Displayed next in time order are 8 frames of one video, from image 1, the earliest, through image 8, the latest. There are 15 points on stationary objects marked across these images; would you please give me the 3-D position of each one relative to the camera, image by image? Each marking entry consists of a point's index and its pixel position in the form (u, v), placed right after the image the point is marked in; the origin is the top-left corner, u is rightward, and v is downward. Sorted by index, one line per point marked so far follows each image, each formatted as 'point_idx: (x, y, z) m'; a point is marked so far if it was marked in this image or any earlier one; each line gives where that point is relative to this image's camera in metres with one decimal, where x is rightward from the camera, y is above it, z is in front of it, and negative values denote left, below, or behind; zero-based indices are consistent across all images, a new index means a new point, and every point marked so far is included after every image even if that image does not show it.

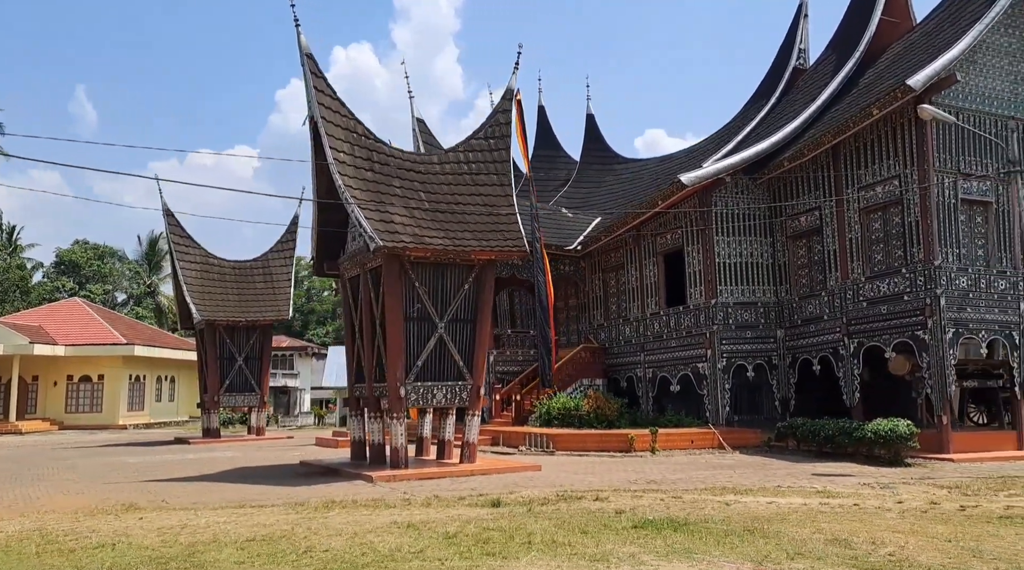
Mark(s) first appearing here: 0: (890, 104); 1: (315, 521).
0: (+6.0, +2.8, +16.6) m
1: (-1.6, -2.0, +8.9) m
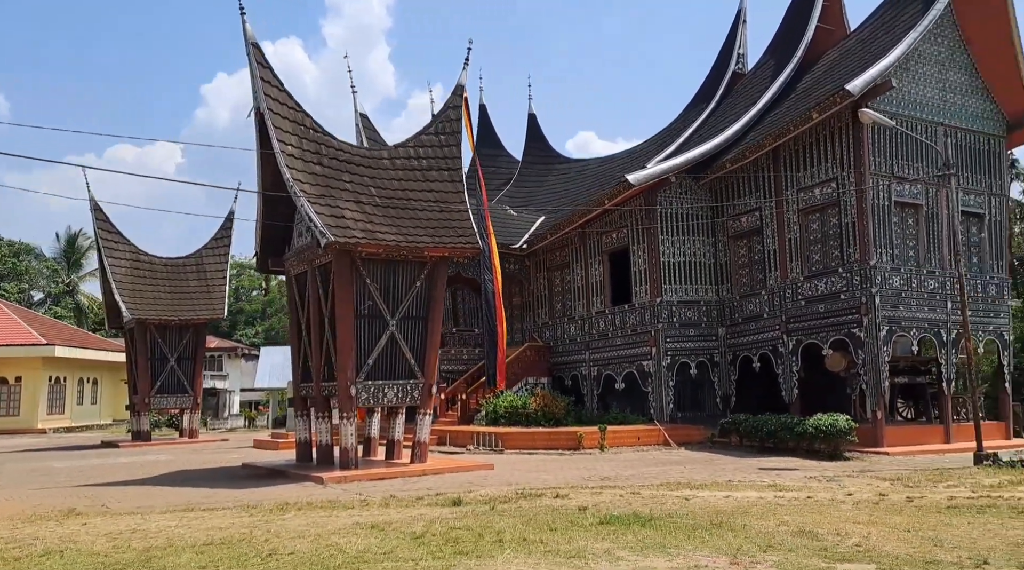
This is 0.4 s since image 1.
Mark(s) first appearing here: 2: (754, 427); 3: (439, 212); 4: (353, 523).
0: (+5.1, +2.8, +17.0) m
1: (-1.9, -2.0, +8.8) m
2: (+3.8, -2.2, +16.5) m
3: (-1.0, +1.0, +14.3) m
4: (-1.3, -1.9, +8.6) m
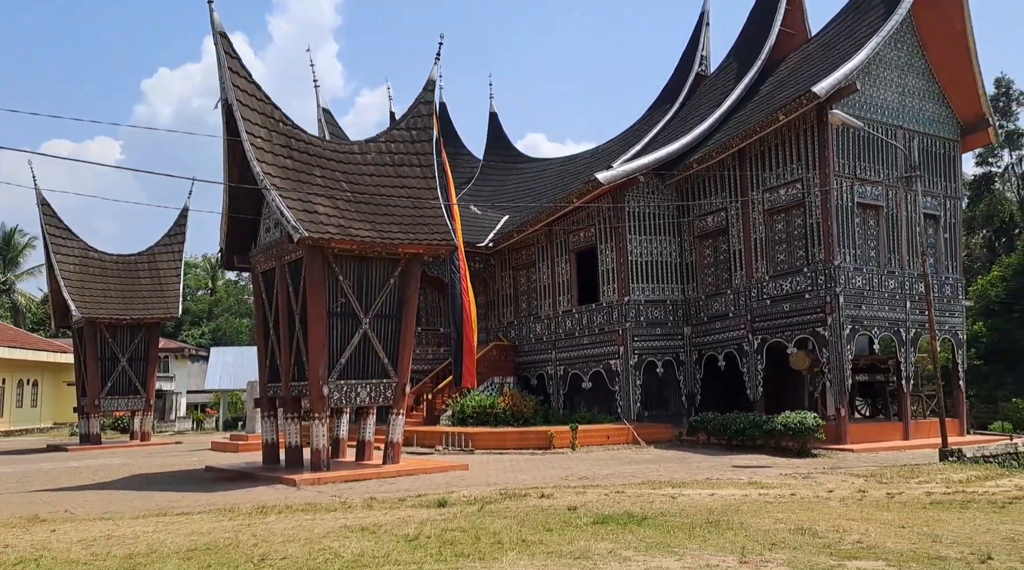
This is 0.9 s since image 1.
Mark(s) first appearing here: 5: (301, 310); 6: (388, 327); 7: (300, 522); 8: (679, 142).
0: (+4.6, +2.8, +17.1) m
1: (-2.0, -1.9, +8.5) m
2: (+3.4, -2.2, +16.5) m
3: (-1.4, +1.0, +14.1) m
4: (-1.3, -1.9, +8.4) m
5: (-2.7, -0.3, +13.3) m
6: (-1.6, -0.5, +13.6) m
7: (-1.7, -1.9, +8.4) m
8: (+3.1, +2.6, +19.5) m
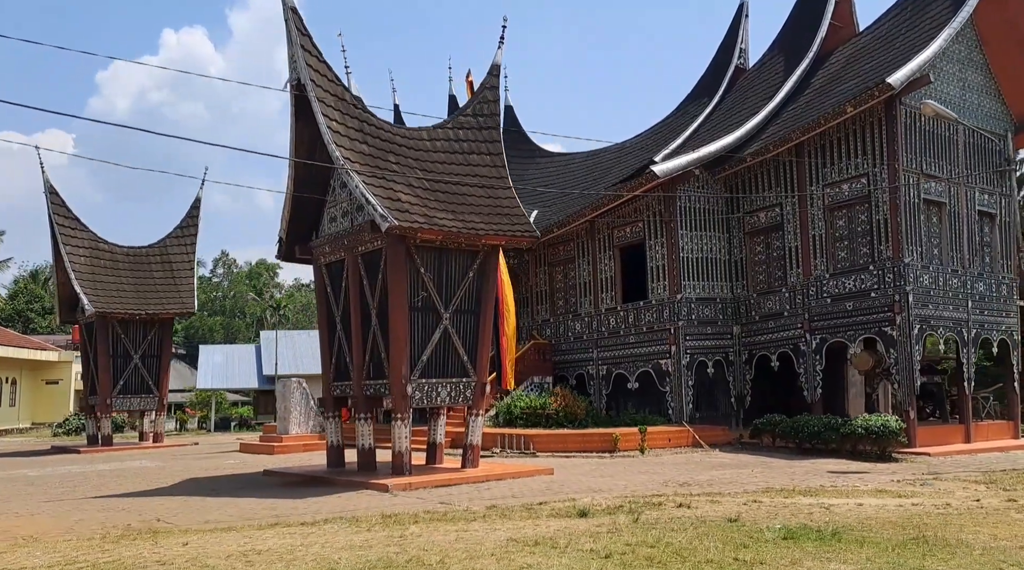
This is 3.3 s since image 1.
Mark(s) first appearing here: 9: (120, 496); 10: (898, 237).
0: (+5.5, +2.9, +16.5) m
1: (-0.7, -1.8, +7.7) m
2: (+4.3, -2.2, +15.9) m
3: (-0.3, +1.1, +13.3) m
4: (-0.1, -1.8, +7.6) m
5: (-1.6, -0.2, +12.4) m
6: (-0.5, -0.5, +12.8) m
7: (-0.4, -1.8, +7.6) m
8: (+4.0, +2.6, +18.9) m
9: (-4.4, -2.4, +11.8) m
10: (+6.1, +0.7, +16.6) m
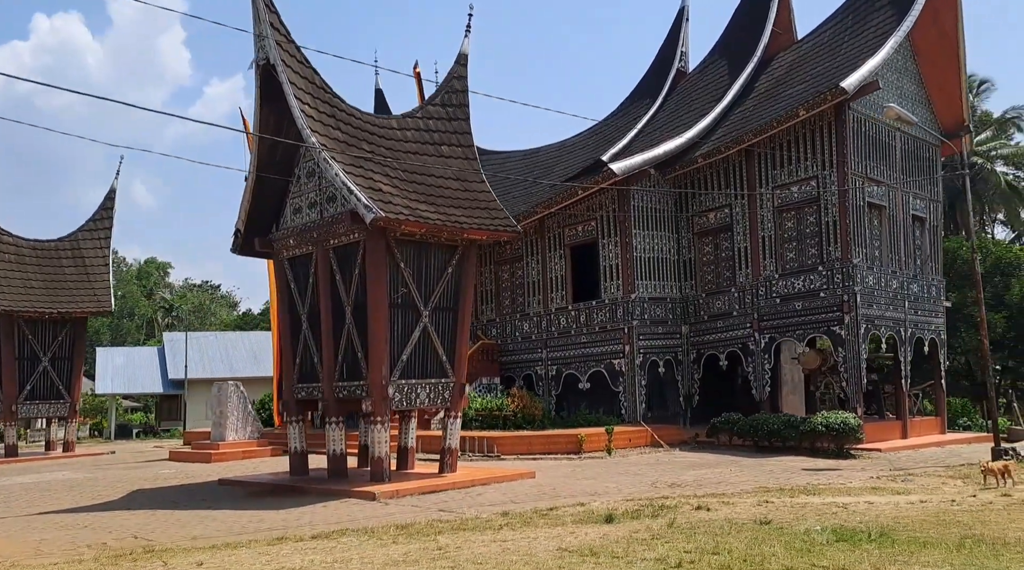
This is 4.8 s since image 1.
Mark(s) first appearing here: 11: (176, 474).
0: (+4.9, +2.9, +16.7) m
1: (-0.4, -1.8, +7.2) m
2: (+3.7, -2.1, +15.9) m
3: (-0.6, +1.1, +12.9) m
4: (+0.3, -1.8, +7.1) m
5: (-1.8, -0.2, +11.8) m
6: (-0.8, -0.4, +12.3) m
7: (-0.1, -1.8, +7.2) m
8: (+3.0, +2.6, +18.8) m
9: (-4.5, -2.3, +10.9) m
10: (+5.4, +0.7, +16.8) m
11: (-4.8, -2.7, +15.0) m
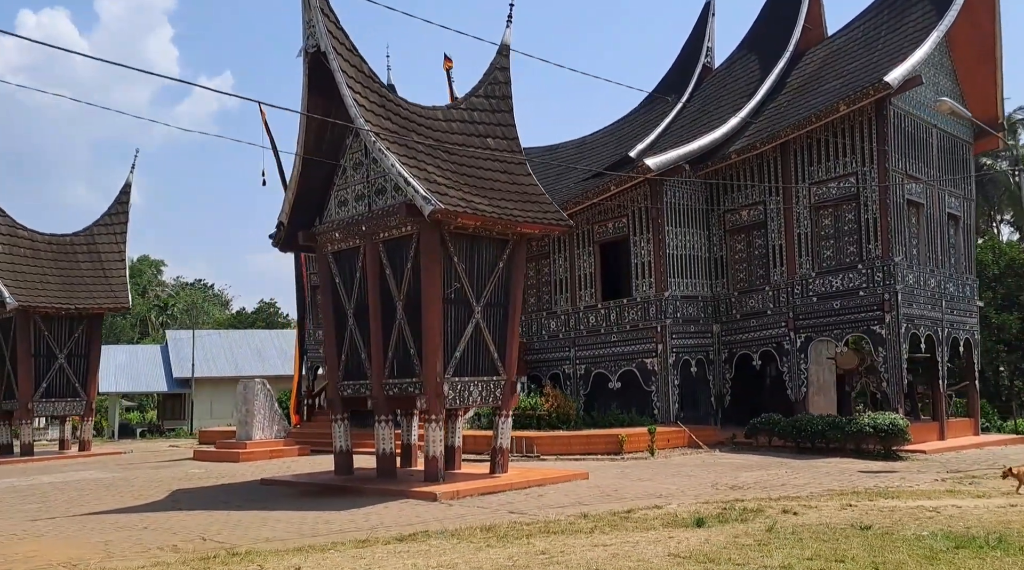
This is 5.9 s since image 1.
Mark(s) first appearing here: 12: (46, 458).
0: (+5.4, +2.9, +16.4) m
1: (+0.2, -1.7, +6.9) m
2: (+4.2, -2.1, +15.6) m
3: (0.0, +1.2, +12.5) m
4: (+0.9, -1.7, +6.8) m
5: (-1.2, -0.1, +11.5) m
6: (-0.2, -0.4, +12.0) m
7: (+0.6, -1.7, +6.8) m
8: (+3.6, +2.7, +18.5) m
9: (-3.9, -2.2, +10.5) m
10: (+5.9, +0.8, +16.5) m
11: (-4.2, -2.6, +14.6) m
12: (-8.7, -3.2, +19.7) m
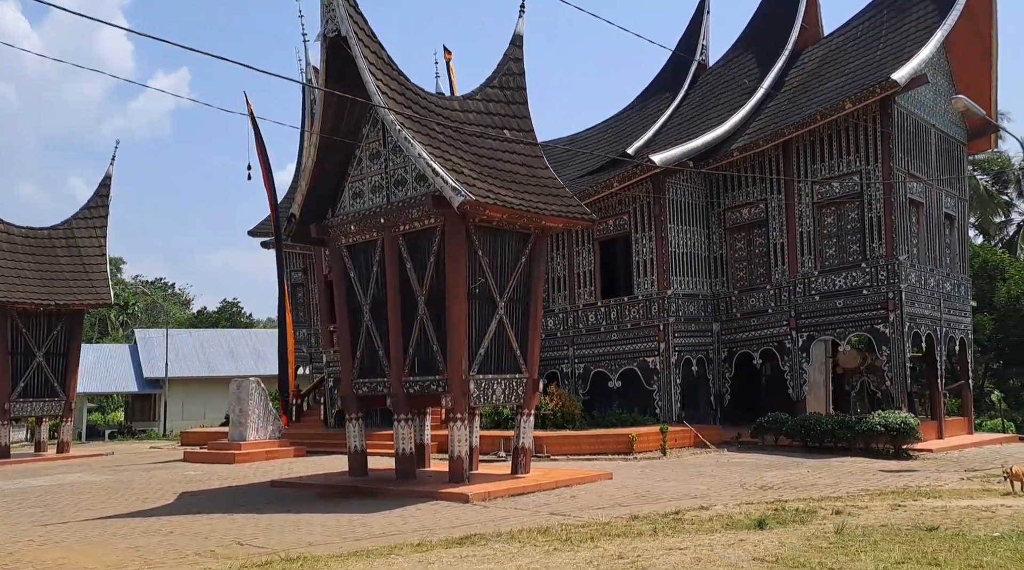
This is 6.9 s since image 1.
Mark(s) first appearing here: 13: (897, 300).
0: (+5.5, +2.9, +16.3) m
1: (+0.7, -1.7, +6.6) m
2: (+4.3, -2.1, +15.5) m
3: (+0.3, +1.2, +12.2) m
4: (+1.4, -1.7, +6.5) m
5: (-0.9, -0.1, +11.1) m
6: (+0.1, -0.3, +11.6) m
7: (+1.1, -1.7, +6.5) m
8: (+3.6, +2.7, +18.3) m
9: (-3.6, -2.2, +10.0) m
10: (+6.0, +0.8, +16.4) m
11: (-4.1, -2.5, +14.1) m
12: (-8.8, -3.2, +19.1) m
13: (+6.0, -0.2, +16.3) m
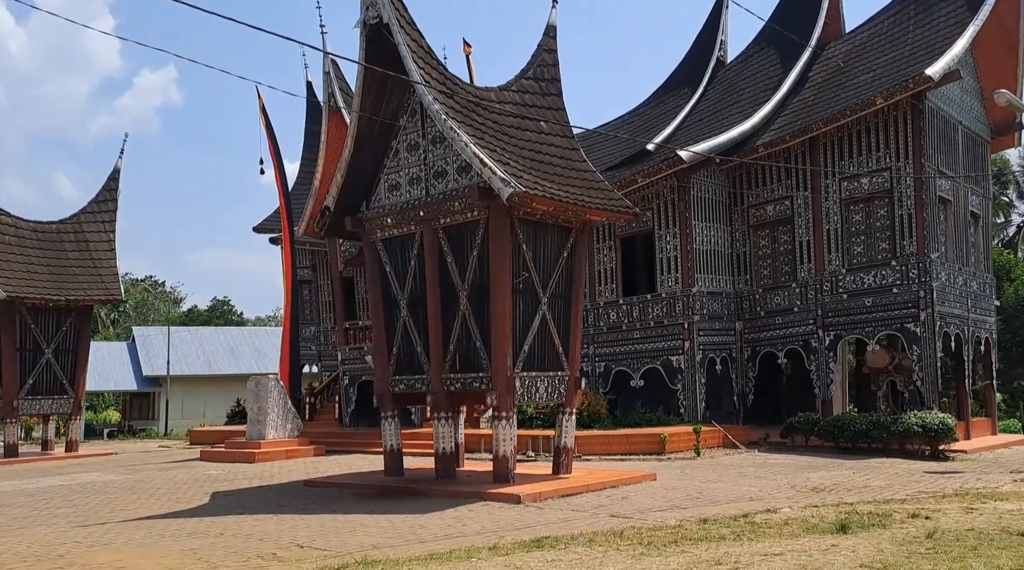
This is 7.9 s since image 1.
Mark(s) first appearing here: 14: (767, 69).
0: (+5.9, +2.9, +16.1) m
1: (+1.2, -1.6, +6.2) m
2: (+4.7, -2.1, +15.2) m
3: (+0.7, +1.3, +11.9) m
4: (+1.9, -1.6, +6.2) m
5: (-0.4, 0.0, +10.8) m
6: (+0.5, -0.3, +11.3) m
7: (+1.6, -1.6, +6.2) m
8: (+3.9, +2.7, +18.1) m
9: (-3.1, -2.1, +9.6) m
10: (+6.4, +0.8, +16.2) m
11: (-3.7, -2.5, +13.7) m
12: (-8.5, -3.1, +18.6) m
13: (+6.4, -0.2, +16.0) m
14: (+4.8, +4.1, +19.9) m
